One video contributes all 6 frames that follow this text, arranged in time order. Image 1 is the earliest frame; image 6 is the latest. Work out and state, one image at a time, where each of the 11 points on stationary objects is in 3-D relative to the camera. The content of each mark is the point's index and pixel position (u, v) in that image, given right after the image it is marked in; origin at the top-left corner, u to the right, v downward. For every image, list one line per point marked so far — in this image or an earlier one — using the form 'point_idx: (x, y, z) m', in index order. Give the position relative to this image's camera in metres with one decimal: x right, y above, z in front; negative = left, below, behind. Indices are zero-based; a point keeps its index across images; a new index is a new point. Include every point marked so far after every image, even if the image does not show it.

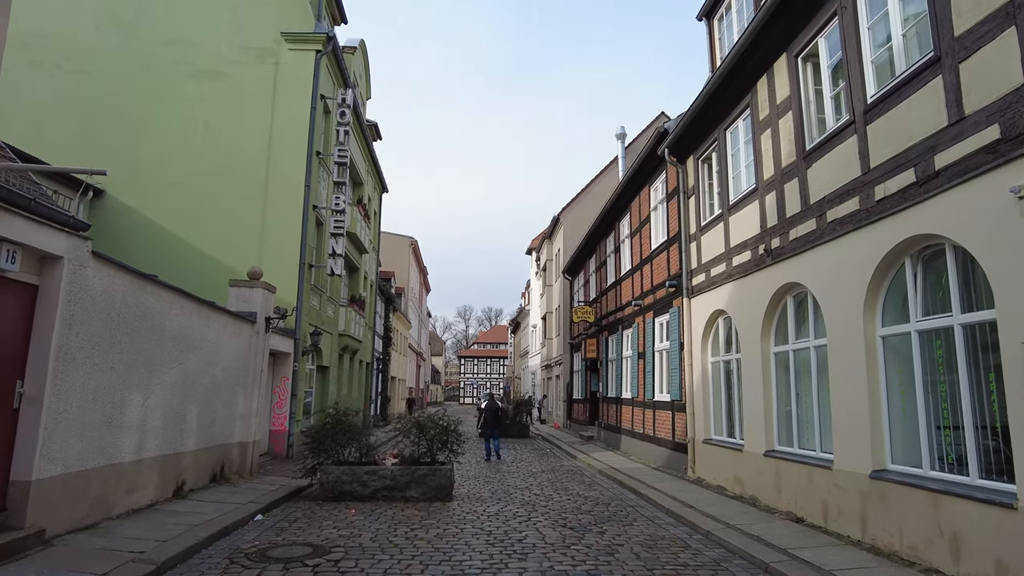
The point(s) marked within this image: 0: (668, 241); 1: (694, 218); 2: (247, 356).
0: (+3.5, +1.0, +14.6) m
1: (+3.6, +1.4, +13.0) m
2: (-4.9, -1.2, +12.1) m
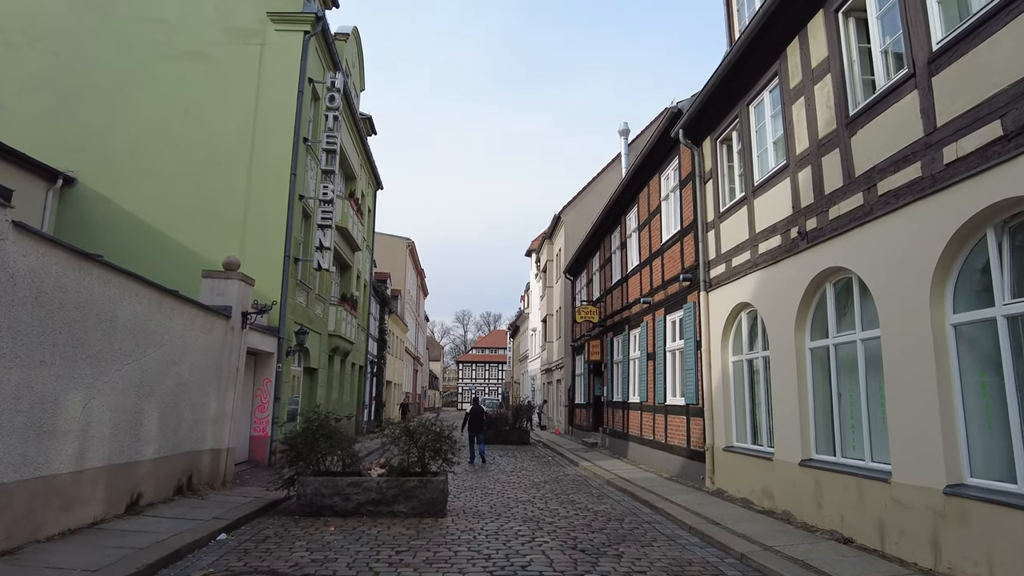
0: (+3.5, +1.2, +13.5) m
1: (+3.6, +1.5, +11.9) m
2: (-4.9, -1.1, +11.0) m
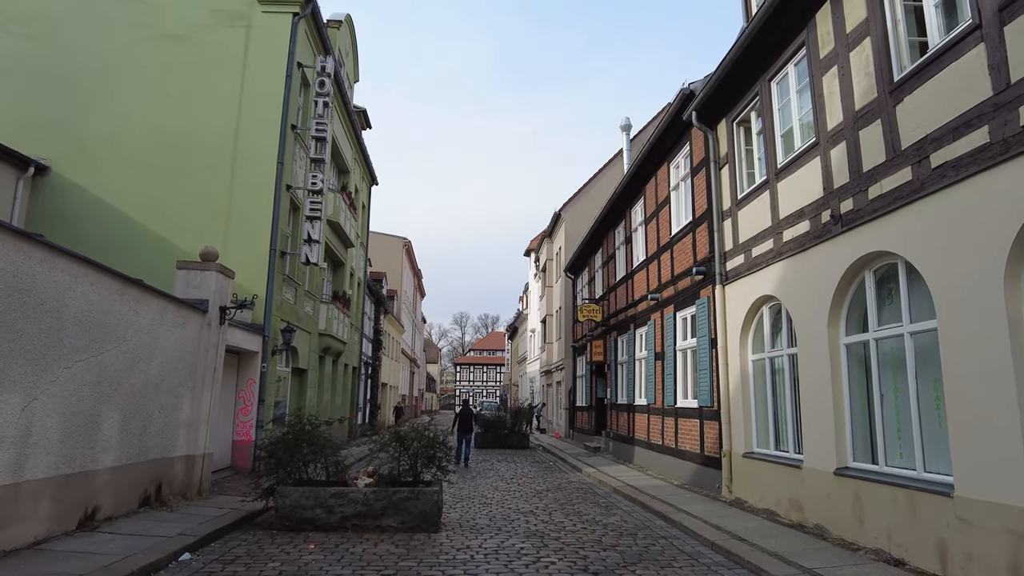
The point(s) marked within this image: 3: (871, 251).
0: (+3.5, +1.3, +12.6) m
1: (+3.7, +1.6, +11.1) m
2: (-4.9, -1.0, +10.1) m
3: (+3.9, +0.4, +7.0) m
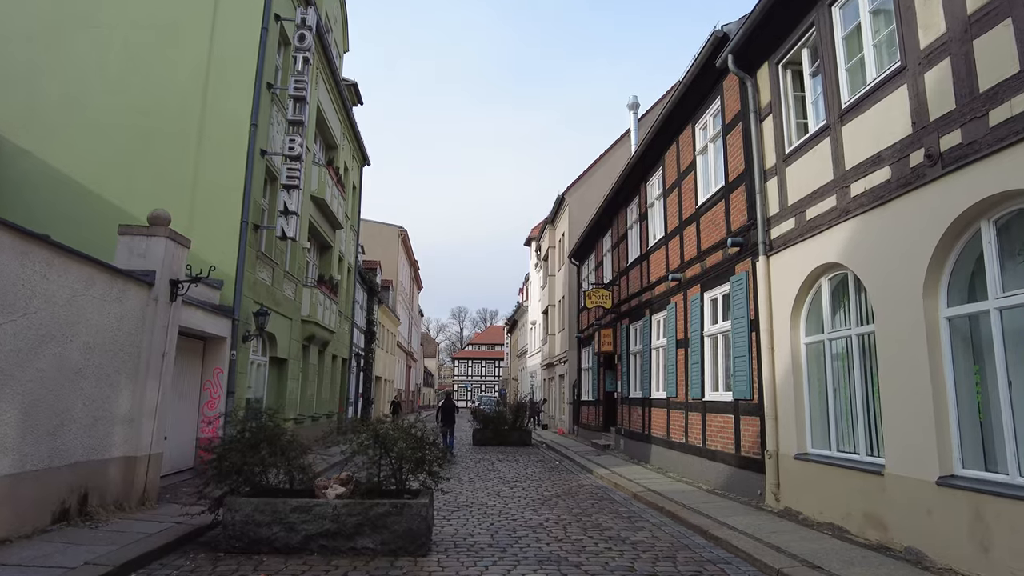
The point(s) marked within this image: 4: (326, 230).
0: (+3.6, +1.7, +10.9) m
1: (+3.7, +2.0, +9.4) m
2: (-4.8, -0.6, +8.4) m
3: (+3.9, +0.8, +5.4) m
4: (-5.6, +1.7, +19.7) m
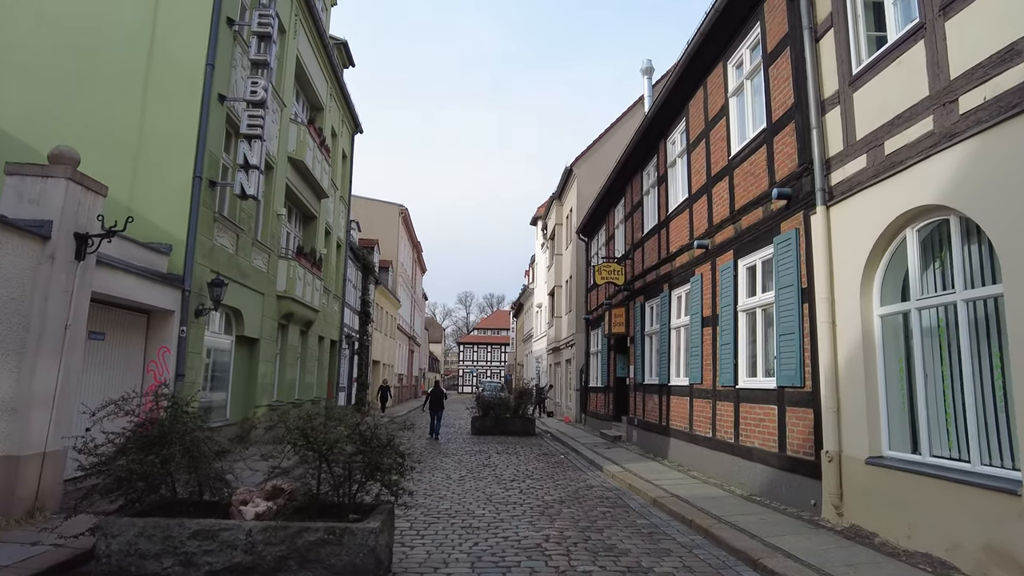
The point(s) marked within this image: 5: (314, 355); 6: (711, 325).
0: (+3.5, +2.2, +9.0) m
1: (+3.7, +2.5, +7.4) m
2: (-4.9, -0.1, +6.6) m
3: (+3.8, +1.2, +3.4) m
4: (-5.5, +2.4, +17.9) m
5: (-5.8, -1.9, +19.3) m
6: (+3.3, -0.6, +10.8) m
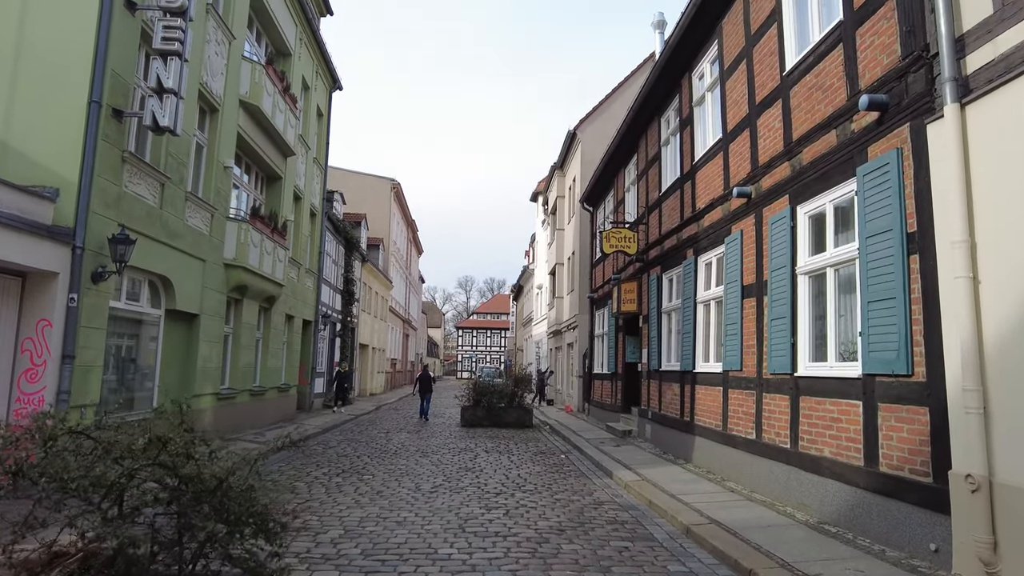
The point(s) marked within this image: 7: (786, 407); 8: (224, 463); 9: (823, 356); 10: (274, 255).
0: (+3.3, +2.7, +6.5) m
1: (+3.5, +3.0, +4.9) m
2: (-5.1, +0.4, +4.2) m
3: (+3.6, +1.5, +0.9) m
4: (-5.7, +3.1, +15.4) m
5: (-6.0, -1.2, +16.9) m
6: (+3.1, -0.1, +8.4) m
7: (+3.1, -1.3, +7.4) m
8: (-1.3, -0.8, +3.2) m
9: (+3.3, -0.7, +7.0) m
10: (-5.6, +0.8, +15.4) m
